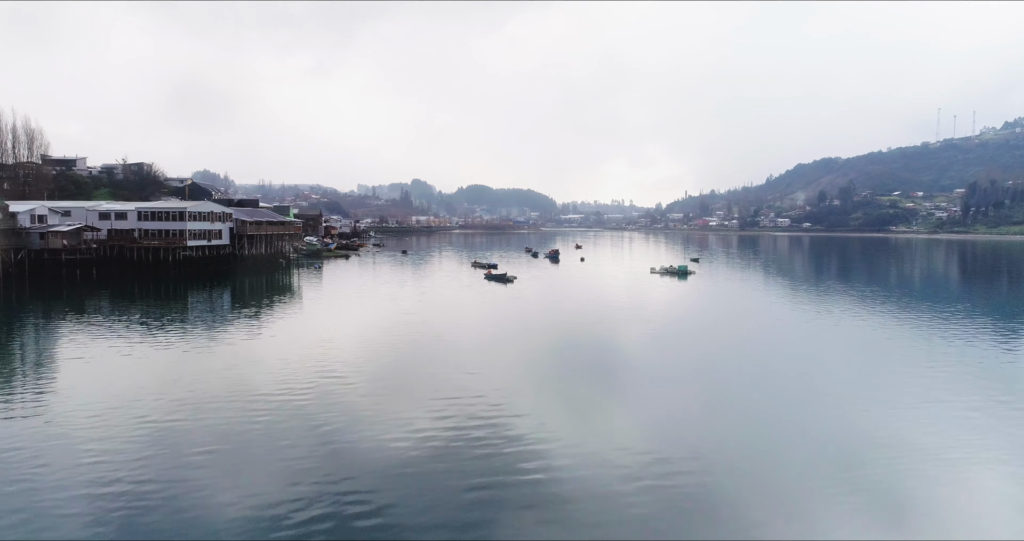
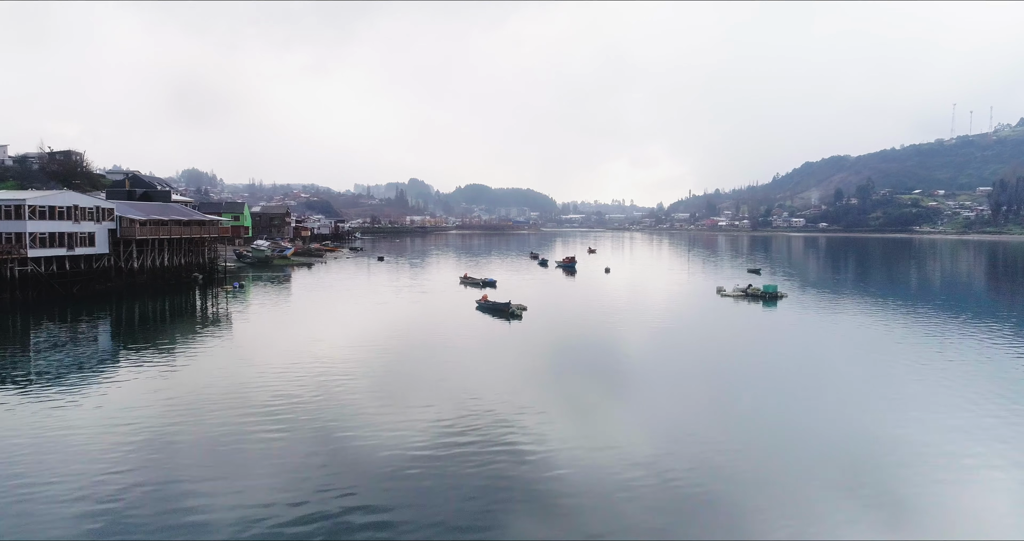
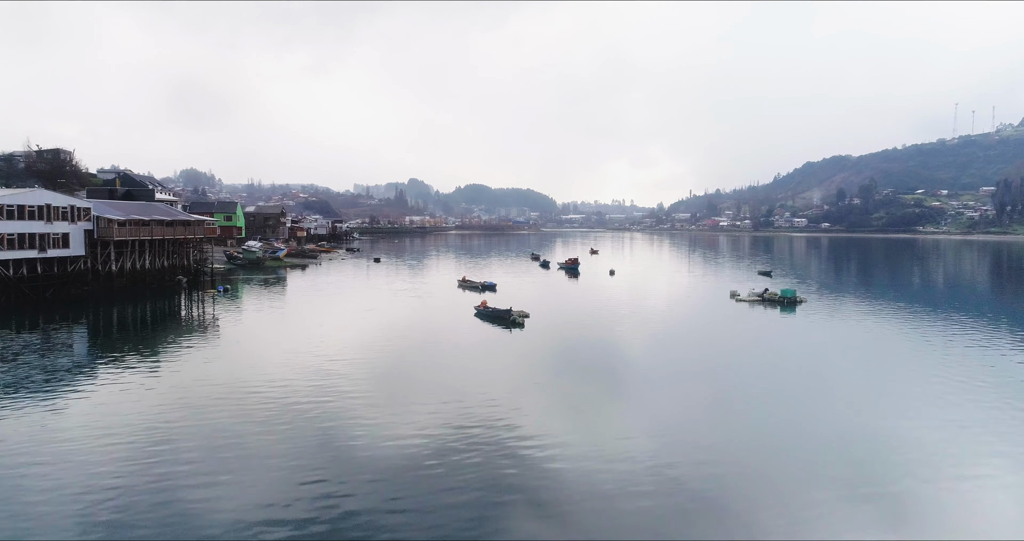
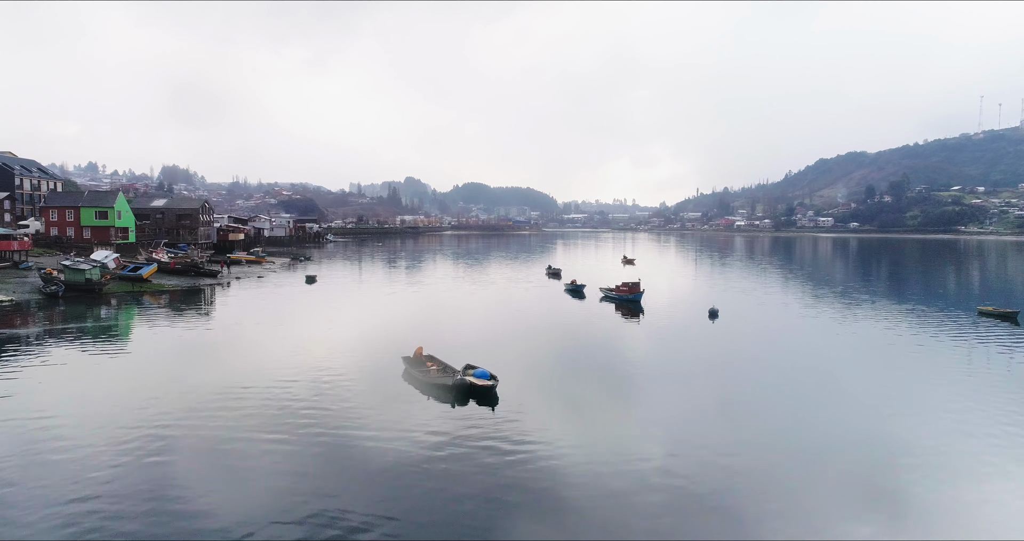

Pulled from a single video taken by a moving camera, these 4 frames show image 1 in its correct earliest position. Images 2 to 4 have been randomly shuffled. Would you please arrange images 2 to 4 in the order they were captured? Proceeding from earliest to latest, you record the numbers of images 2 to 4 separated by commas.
2, 3, 4
